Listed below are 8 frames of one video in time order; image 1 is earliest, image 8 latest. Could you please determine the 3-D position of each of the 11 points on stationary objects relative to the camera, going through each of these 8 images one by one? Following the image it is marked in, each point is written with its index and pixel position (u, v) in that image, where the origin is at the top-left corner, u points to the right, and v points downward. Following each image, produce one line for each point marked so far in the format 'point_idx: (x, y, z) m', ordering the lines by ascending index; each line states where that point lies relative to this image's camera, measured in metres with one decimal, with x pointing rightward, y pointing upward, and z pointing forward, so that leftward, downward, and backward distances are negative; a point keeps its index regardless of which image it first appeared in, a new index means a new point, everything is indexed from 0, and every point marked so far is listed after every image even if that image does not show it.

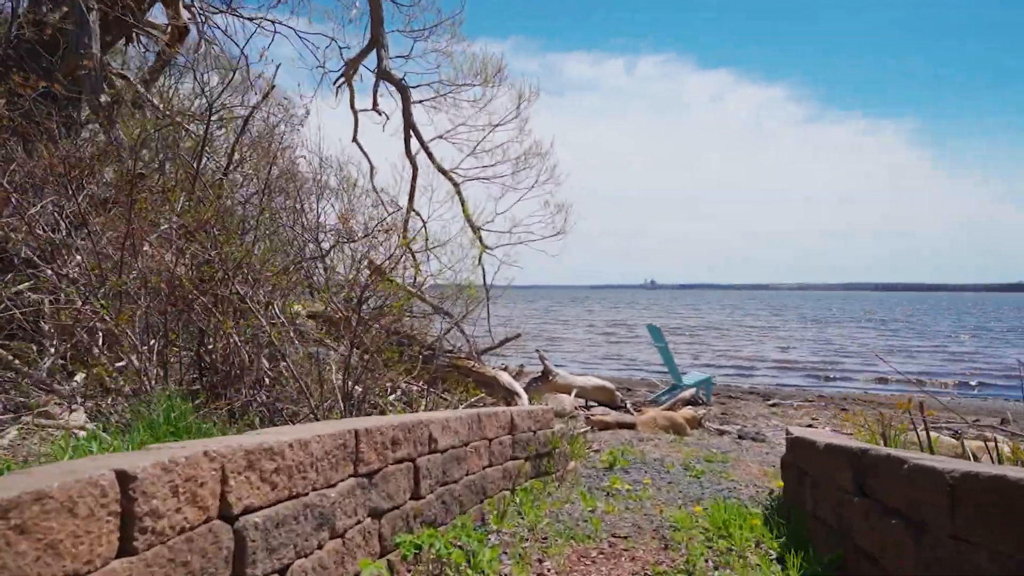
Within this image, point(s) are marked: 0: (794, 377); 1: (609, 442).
0: (+6.8, -2.2, +16.2) m
1: (+1.0, -1.6, +7.0) m
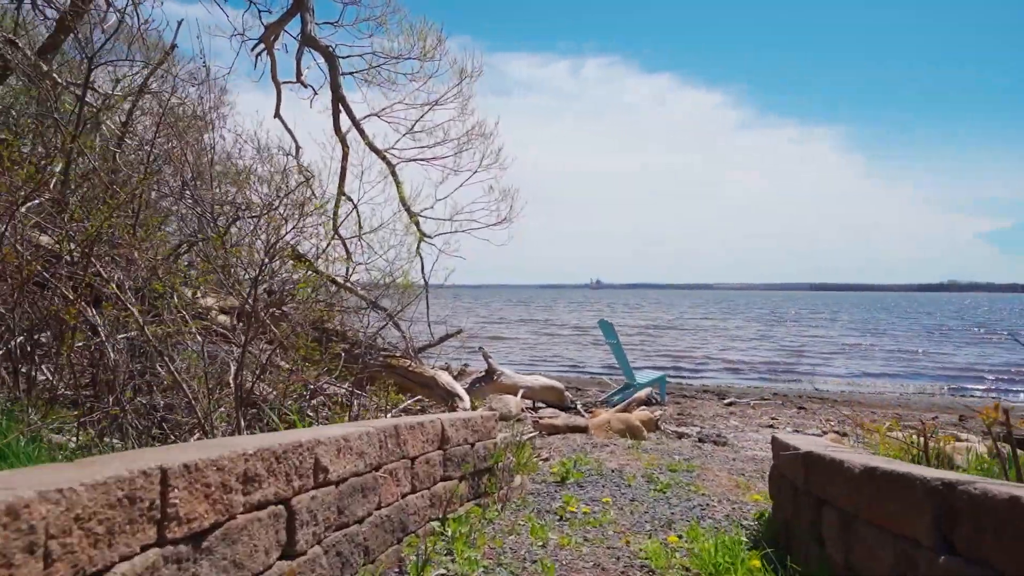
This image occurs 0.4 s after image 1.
0: (+5.5, -2.1, +15.8) m
1: (+0.5, -1.5, +6.3) m
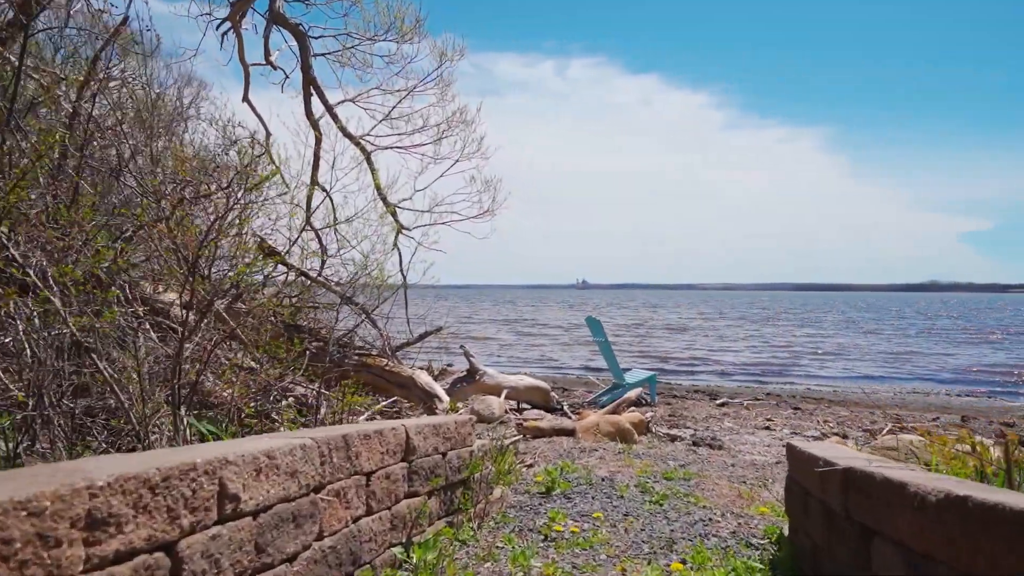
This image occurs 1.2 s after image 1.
0: (+5.1, -2.1, +15.5) m
1: (+0.3, -1.5, +5.8) m
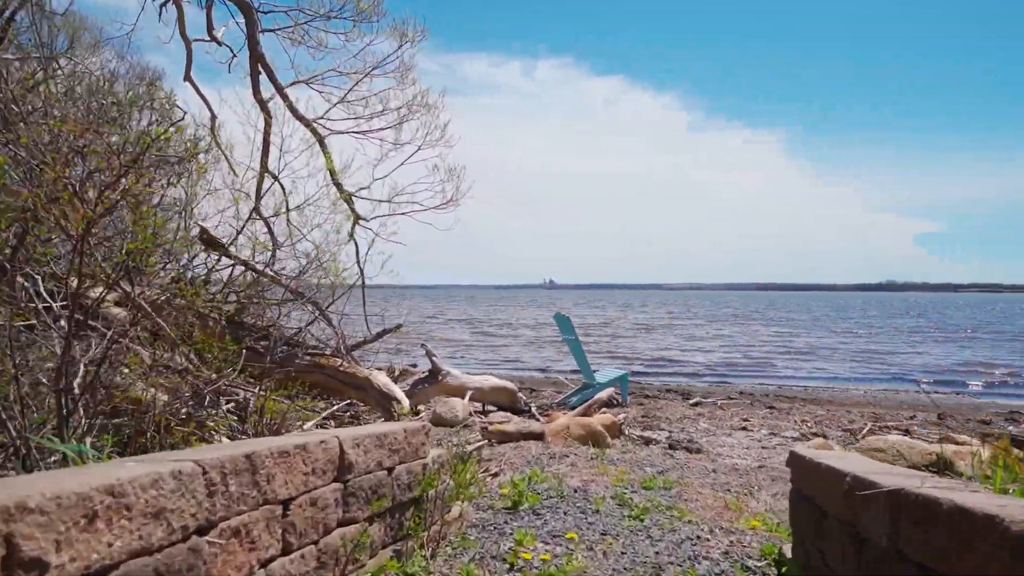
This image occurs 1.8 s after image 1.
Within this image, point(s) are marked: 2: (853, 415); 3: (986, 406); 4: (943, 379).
0: (+4.4, -2.0, +15.2) m
1: (0.0, -1.4, +5.3) m
2: (+4.2, -1.6, +8.3) m
3: (+7.3, -1.8, +10.3) m
4: (+9.1, -1.9, +14.2) m
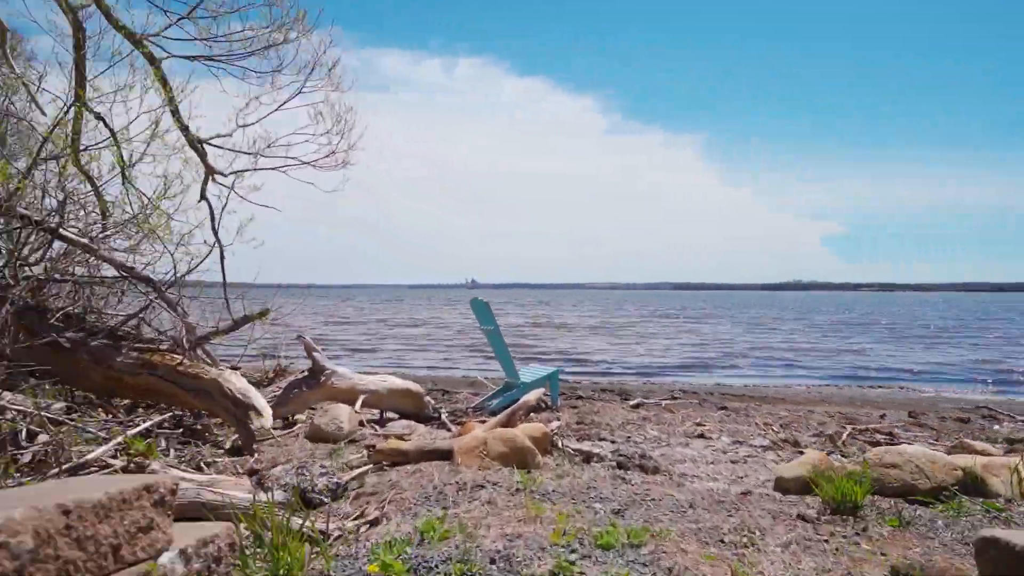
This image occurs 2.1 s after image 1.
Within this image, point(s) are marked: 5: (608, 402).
0: (+2.6, -1.8, +13.9) m
1: (-0.6, -1.2, +3.6) m
2: (+3.2, -1.3, +7.0) m
3: (+6.0, -1.6, +9.4) m
4: (+7.4, -1.7, +13.5) m
5: (+1.2, -1.4, +8.3) m
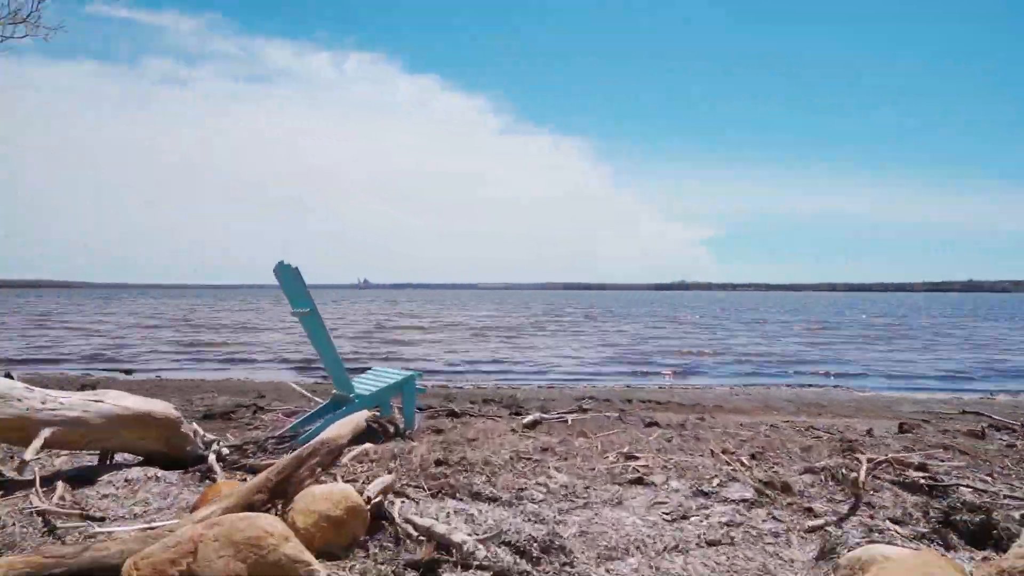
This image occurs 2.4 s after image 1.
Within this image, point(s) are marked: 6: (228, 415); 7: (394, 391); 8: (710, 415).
0: (+0.3, -1.5, +11.5) m
1: (-1.2, -0.9, +0.8) m
2: (+2.0, -1.1, +4.8) m
3: (+4.4, -1.3, +7.6) m
4: (+5.1, -1.4, +11.9) m
5: (-0.2, -1.2, +5.7) m
6: (-2.6, -1.2, +6.1) m
7: (-0.9, -0.8, +5.1) m
8: (+2.1, -1.2, +6.9) m
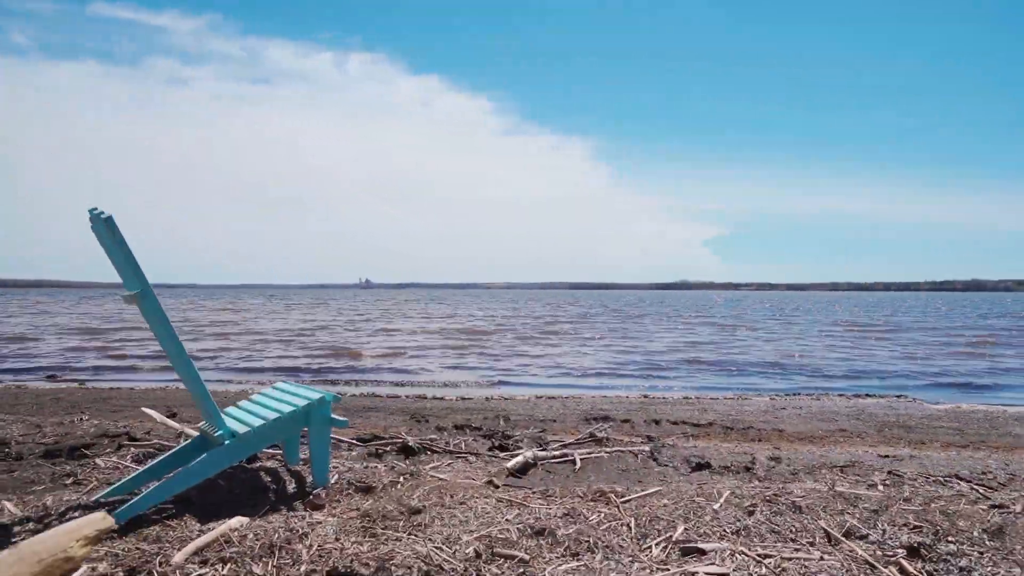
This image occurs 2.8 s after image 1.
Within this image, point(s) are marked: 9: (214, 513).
0: (+0.2, -1.4, +9.6) m
1: (-1.3, -0.7, -1.1) m
2: (+1.9, -0.9, +2.8) m
3: (+4.3, -1.2, +5.6) m
4: (+5.1, -1.3, +9.9) m
5: (-0.3, -1.0, +3.8) m
6: (-2.7, -1.0, +4.2) m
7: (-1.0, -0.6, +3.2) m
8: (+1.9, -1.1, +4.9) m
9: (-1.3, -1.0, +2.9) m
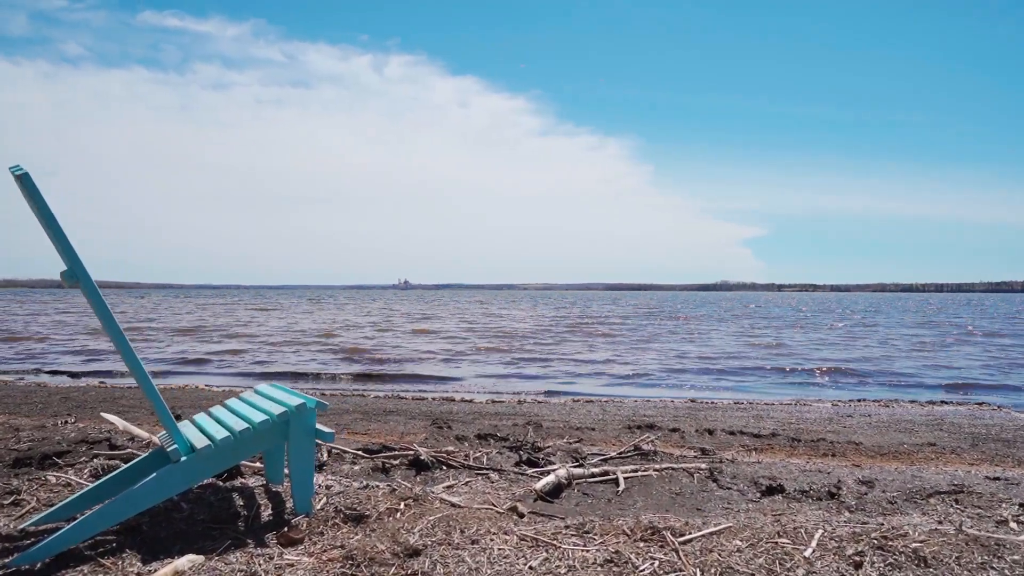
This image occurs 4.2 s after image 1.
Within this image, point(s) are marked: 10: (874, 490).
0: (+0.7, -1.3, +8.9) m
1: (-1.5, -0.6, -1.7) m
2: (+2.0, -0.8, +2.1) m
3: (+4.6, -1.1, +4.7) m
4: (+5.5, -1.2, +8.9) m
5: (-0.2, -0.9, +3.1) m
6: (-2.5, -0.9, +3.7) m
7: (-0.9, -0.6, +2.6) m
8: (+2.1, -1.0, +4.1) m
9: (-1.2, -0.9, +2.3) m
10: (+1.8, -1.0, +3.3) m
